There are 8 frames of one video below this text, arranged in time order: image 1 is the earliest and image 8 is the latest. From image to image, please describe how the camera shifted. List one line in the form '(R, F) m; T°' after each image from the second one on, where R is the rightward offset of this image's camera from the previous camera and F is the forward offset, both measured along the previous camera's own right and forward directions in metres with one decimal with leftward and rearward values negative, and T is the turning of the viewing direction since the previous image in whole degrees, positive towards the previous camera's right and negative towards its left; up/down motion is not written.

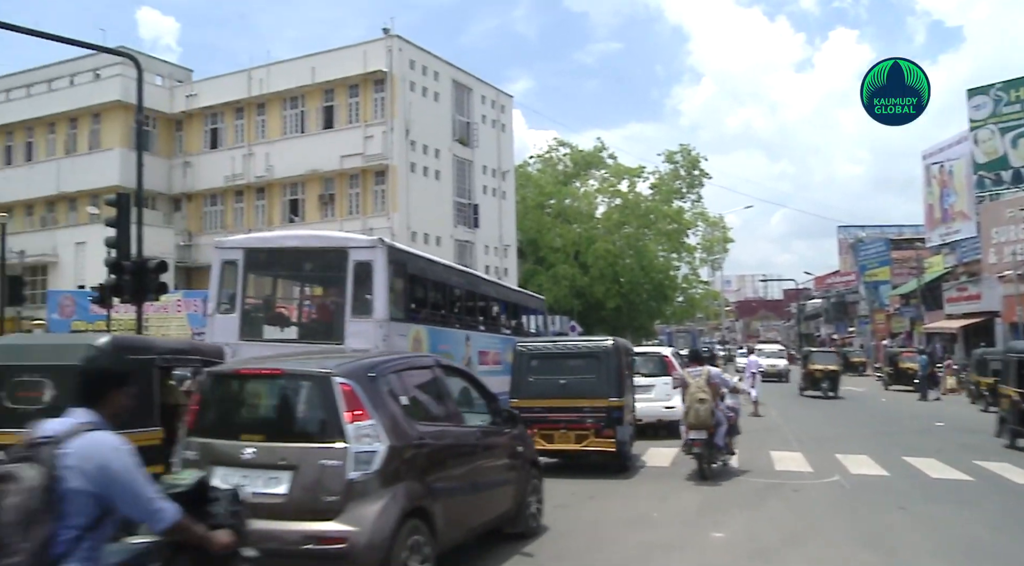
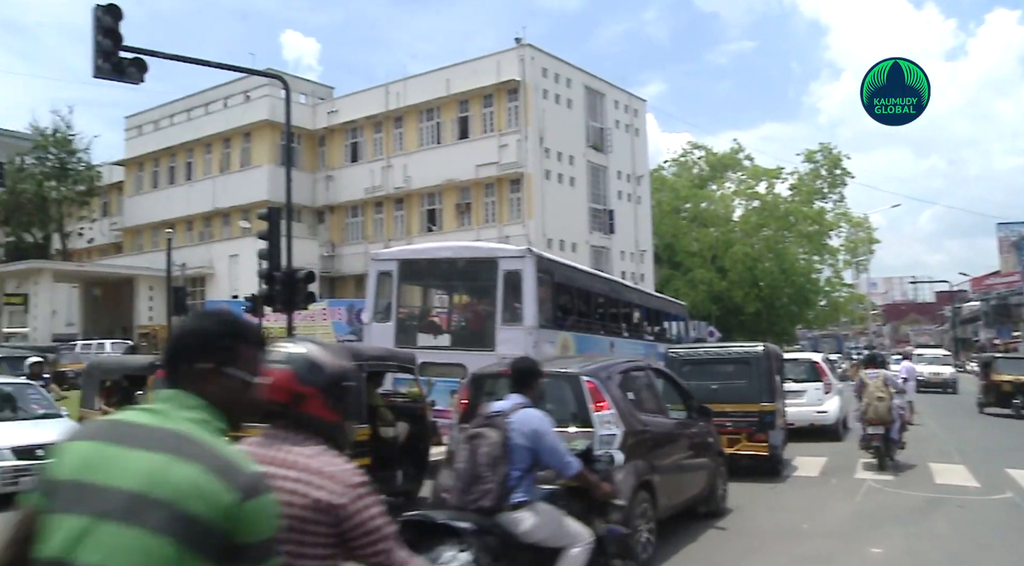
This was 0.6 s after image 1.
(-1.1, 0.0) m; -7°
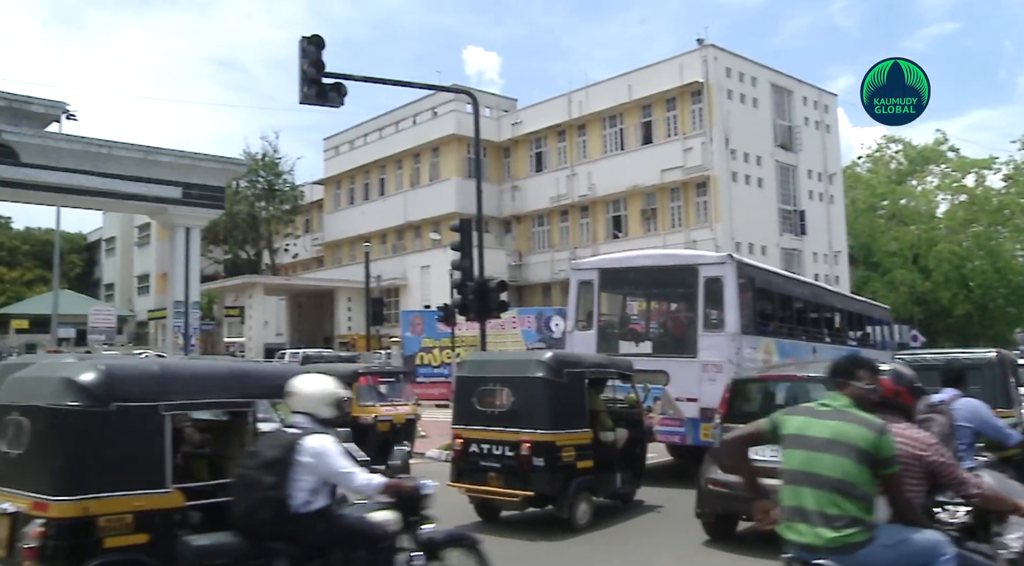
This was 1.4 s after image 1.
(-1.3, -0.1) m; -10°
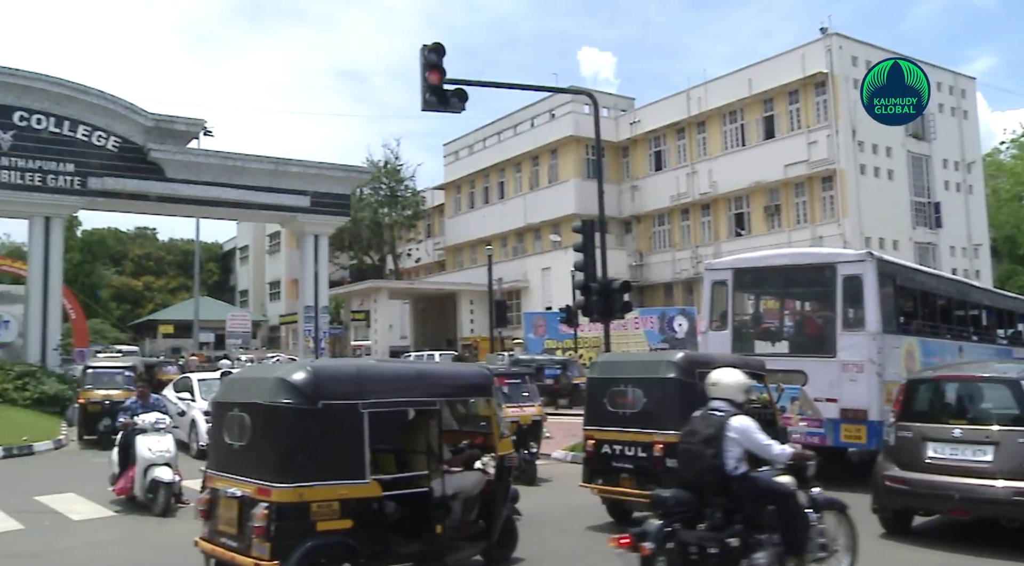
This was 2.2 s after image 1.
(-0.8, -0.1) m; -7°
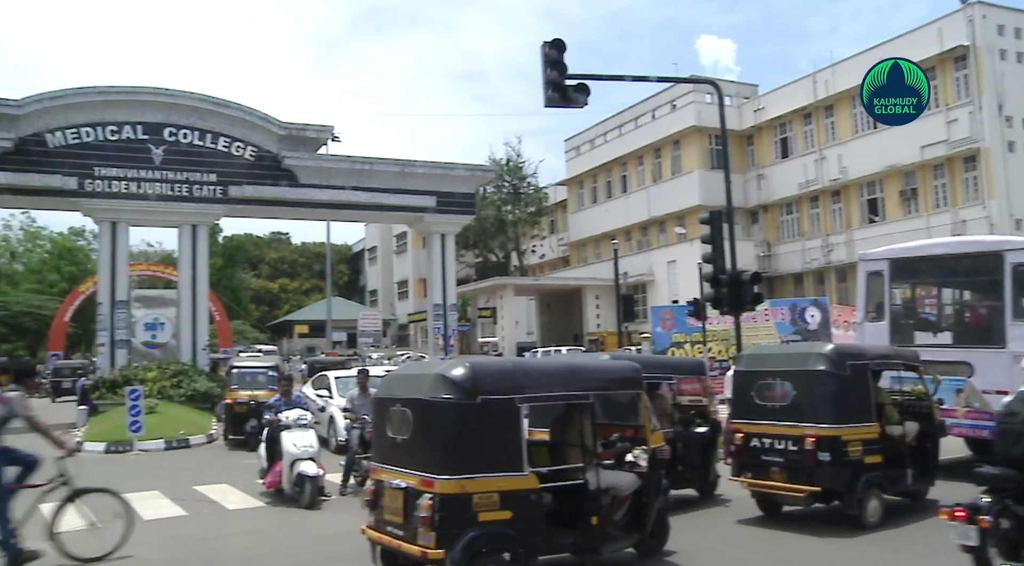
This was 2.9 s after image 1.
(-0.8, -0.1) m; -7°
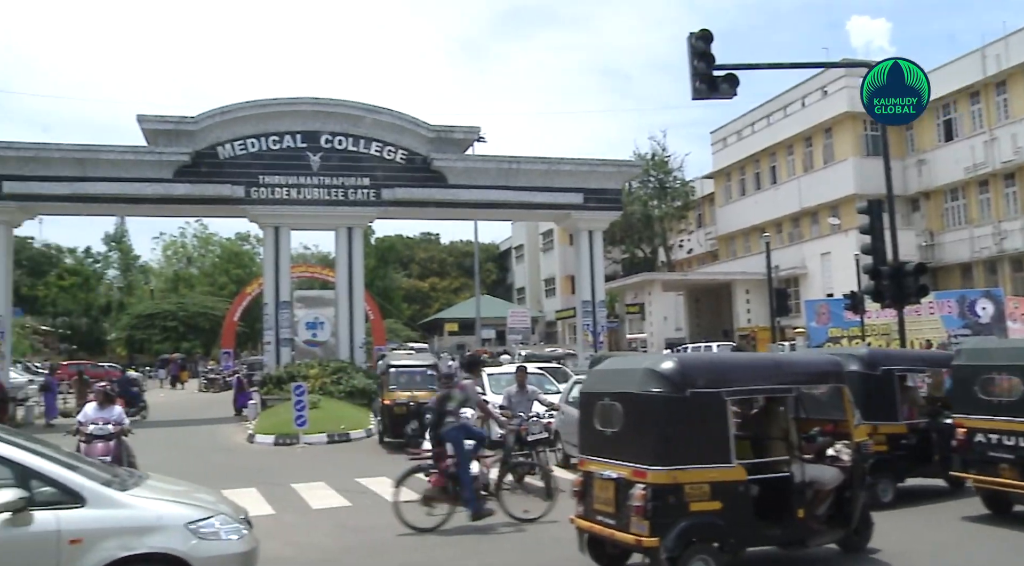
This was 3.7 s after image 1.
(-1.3, -0.1) m; -7°
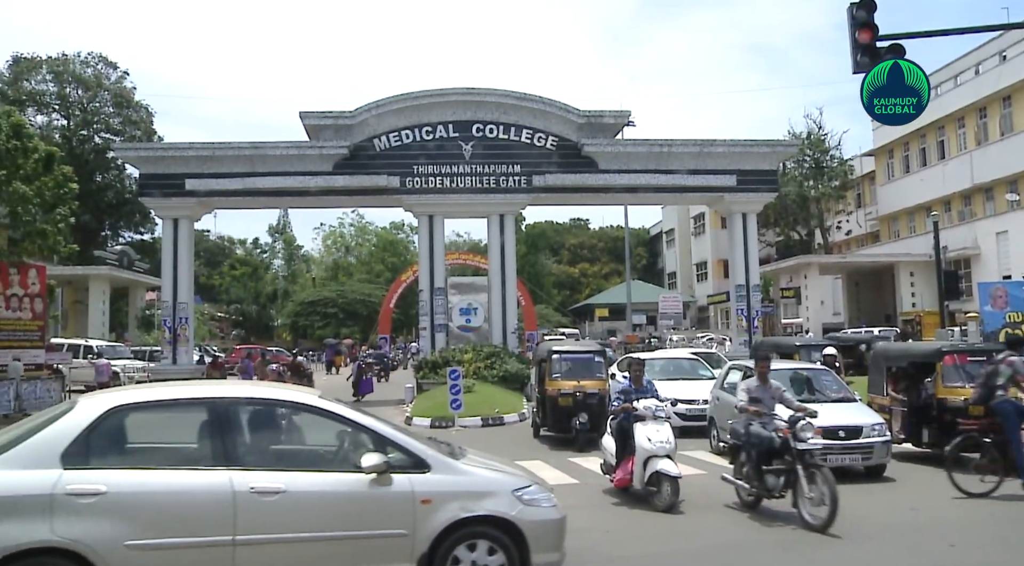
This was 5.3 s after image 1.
(-1.3, -0.2) m; -8°
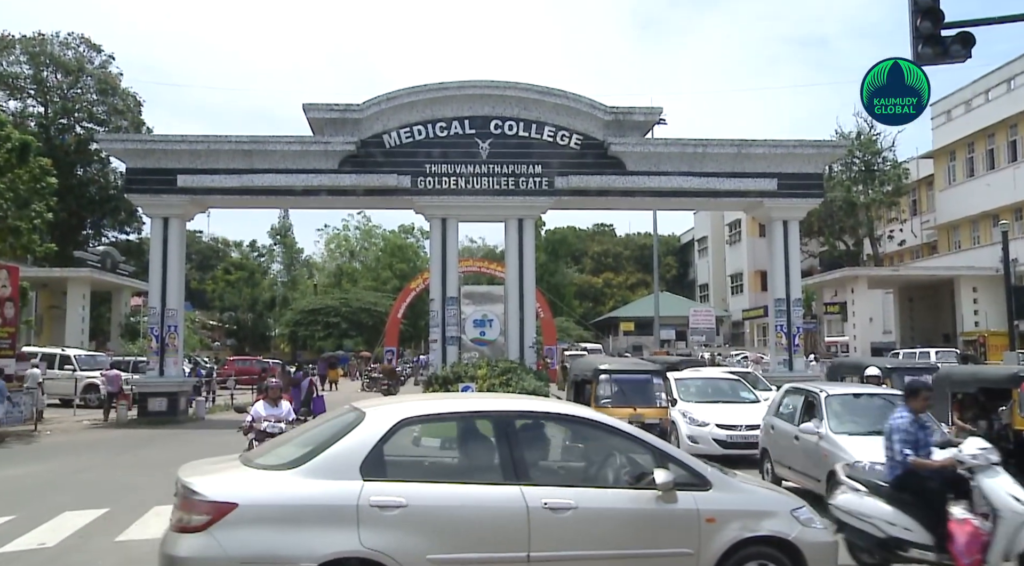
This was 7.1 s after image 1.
(-0.3, +2.1) m; -1°
